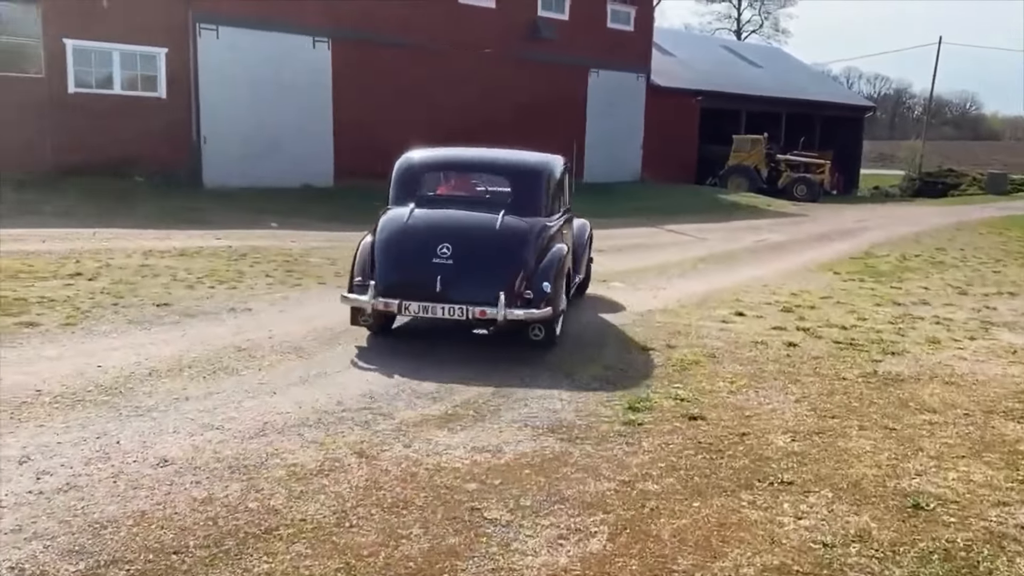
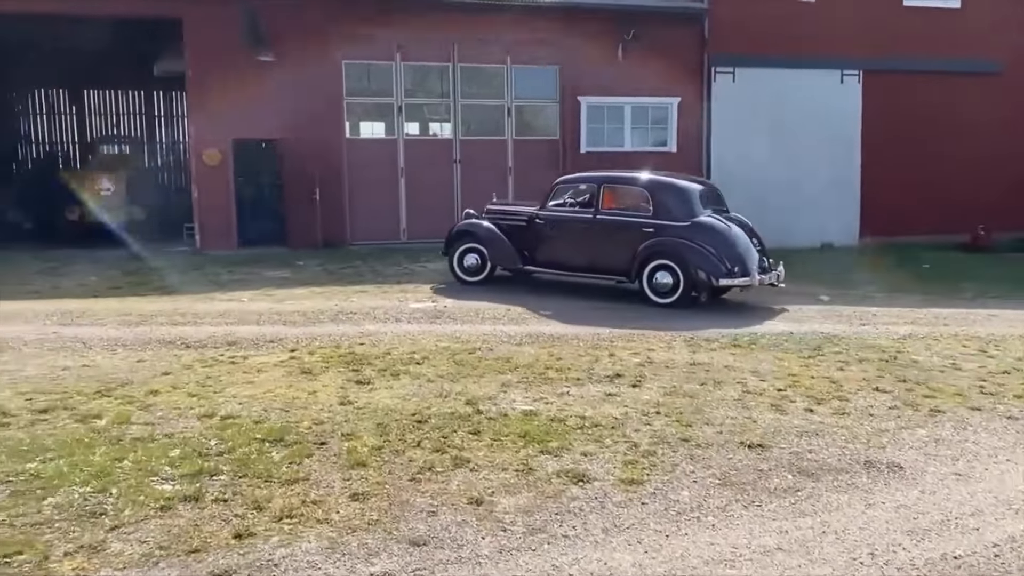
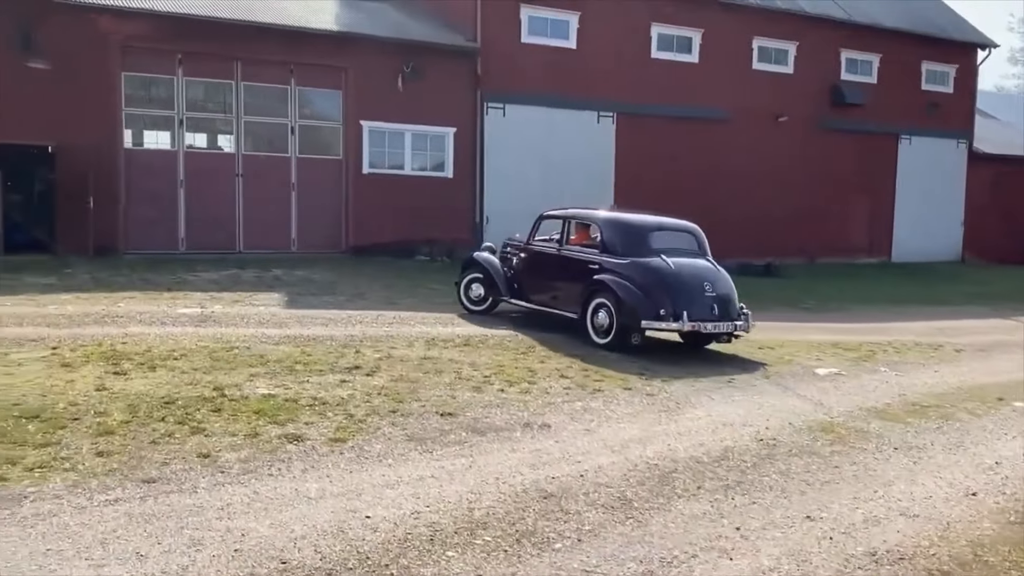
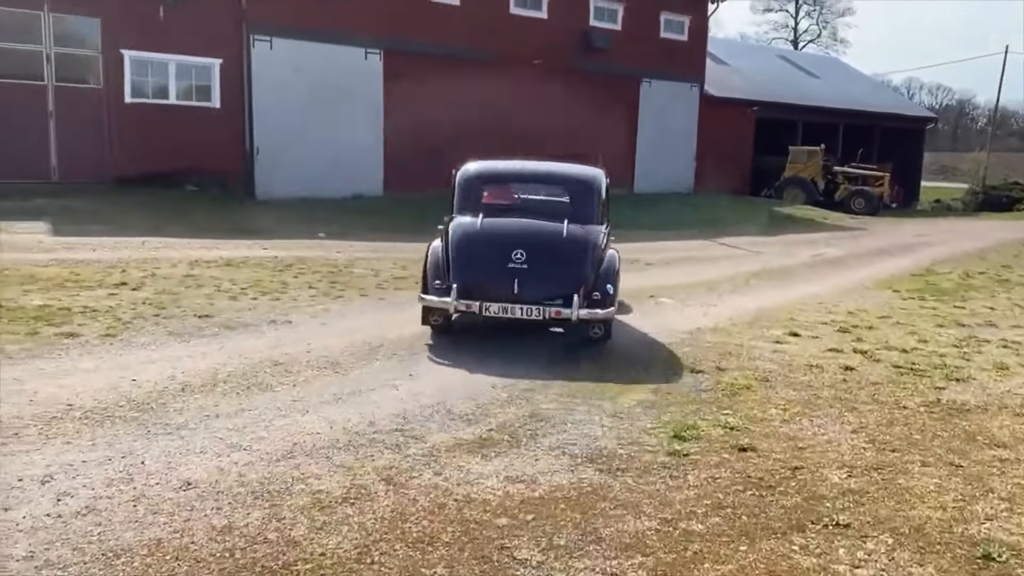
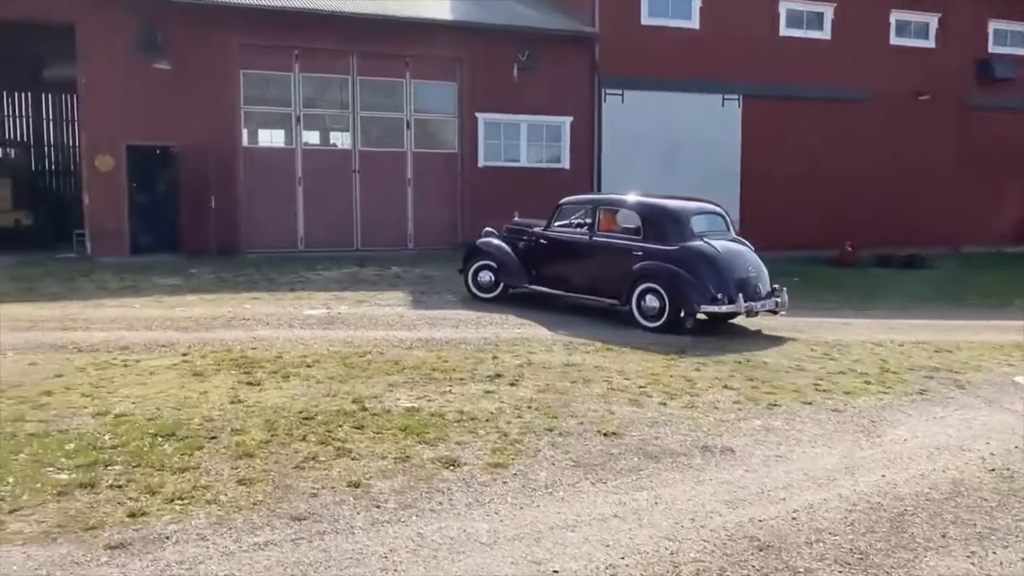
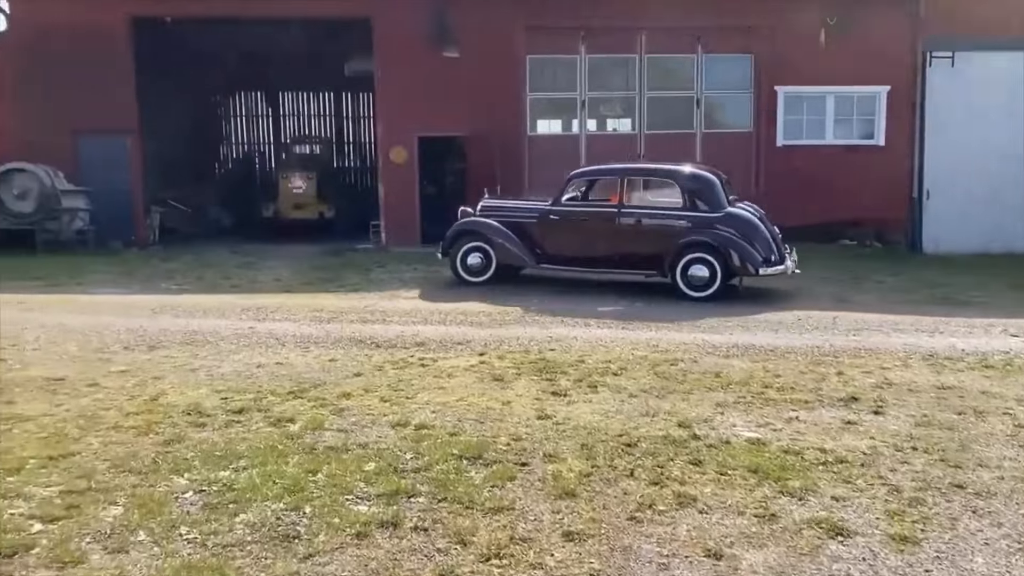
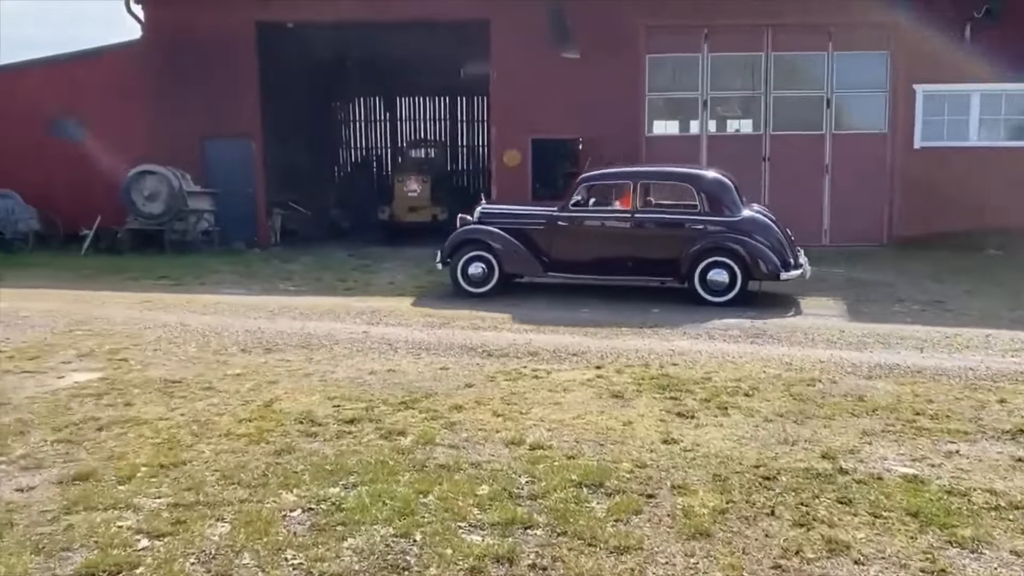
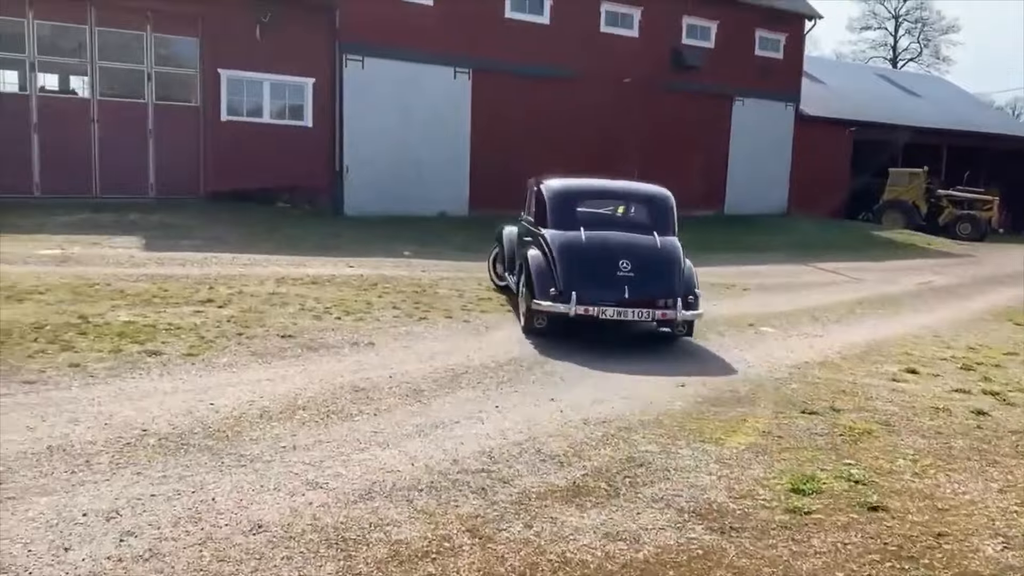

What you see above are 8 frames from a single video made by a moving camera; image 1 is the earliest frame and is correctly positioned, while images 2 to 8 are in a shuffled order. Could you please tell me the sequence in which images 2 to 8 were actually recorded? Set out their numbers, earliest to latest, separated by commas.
4, 8, 3, 5, 2, 6, 7
